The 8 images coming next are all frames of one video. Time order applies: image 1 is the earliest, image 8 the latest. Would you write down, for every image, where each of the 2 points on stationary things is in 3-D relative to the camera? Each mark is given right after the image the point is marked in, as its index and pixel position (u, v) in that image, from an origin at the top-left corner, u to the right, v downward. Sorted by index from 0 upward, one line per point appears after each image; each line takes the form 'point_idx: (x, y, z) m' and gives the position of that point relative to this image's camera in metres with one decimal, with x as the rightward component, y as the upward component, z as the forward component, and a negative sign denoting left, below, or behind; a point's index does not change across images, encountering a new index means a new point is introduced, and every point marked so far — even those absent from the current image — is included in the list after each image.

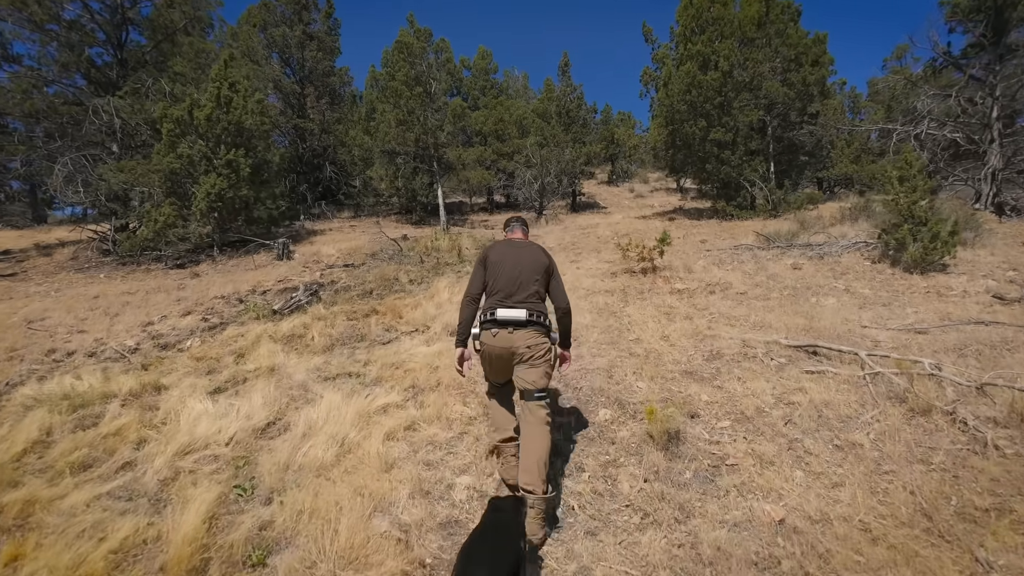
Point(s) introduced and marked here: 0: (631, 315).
0: (+1.6, -0.4, +6.4) m
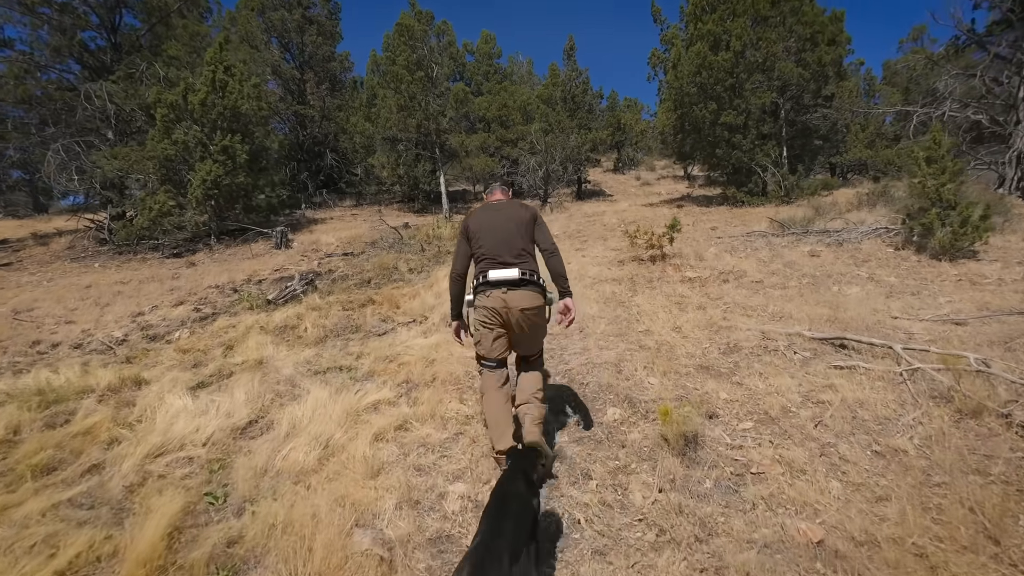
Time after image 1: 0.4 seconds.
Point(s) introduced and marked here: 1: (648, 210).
0: (+1.6, -0.2, +6.1) m
1: (+4.4, +2.5, +15.7) m
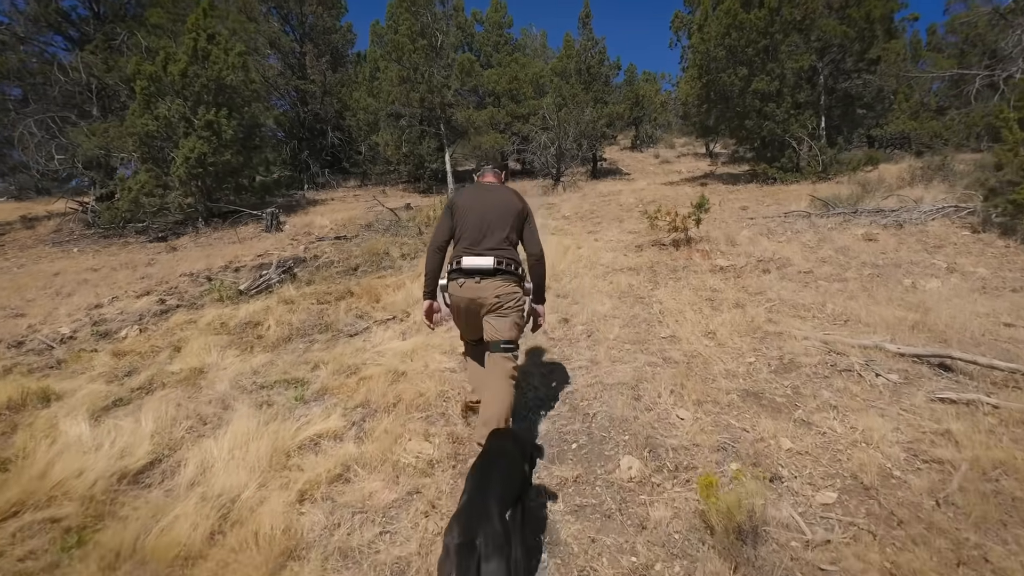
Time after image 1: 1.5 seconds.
0: (+1.6, -0.1, +5.0) m
1: (+4.6, +2.9, +14.4) m
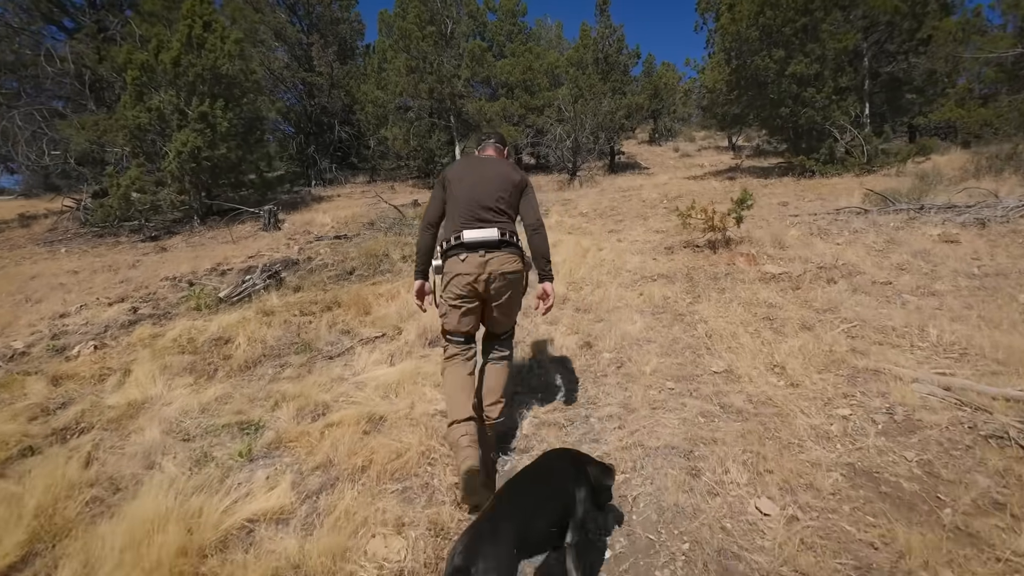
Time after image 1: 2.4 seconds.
0: (+1.6, -0.3, +4.1) m
1: (+5.0, +2.9, +13.3) m
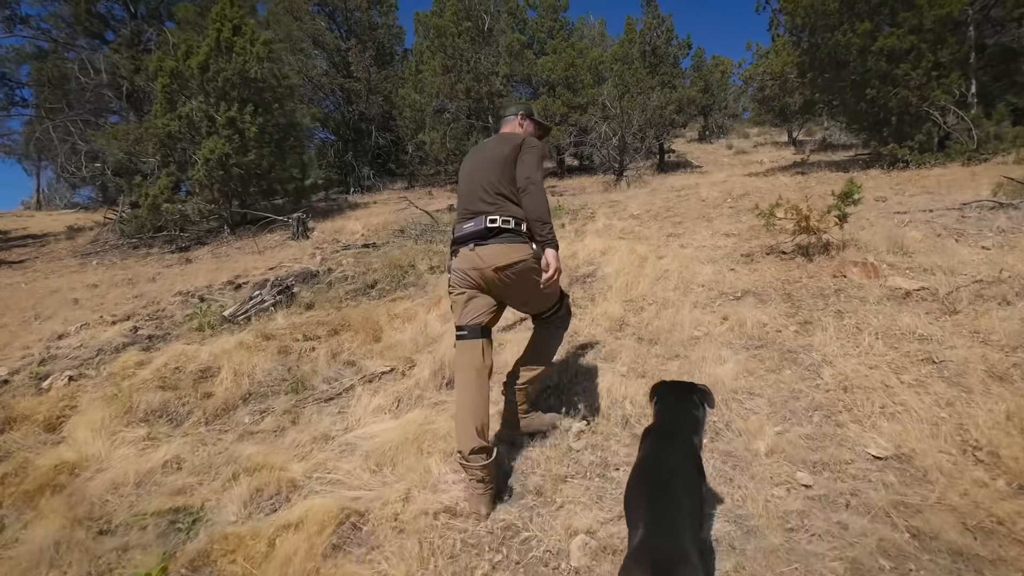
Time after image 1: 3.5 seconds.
0: (+1.9, -0.4, +2.8) m
1: (+6.0, +2.6, +11.8) m
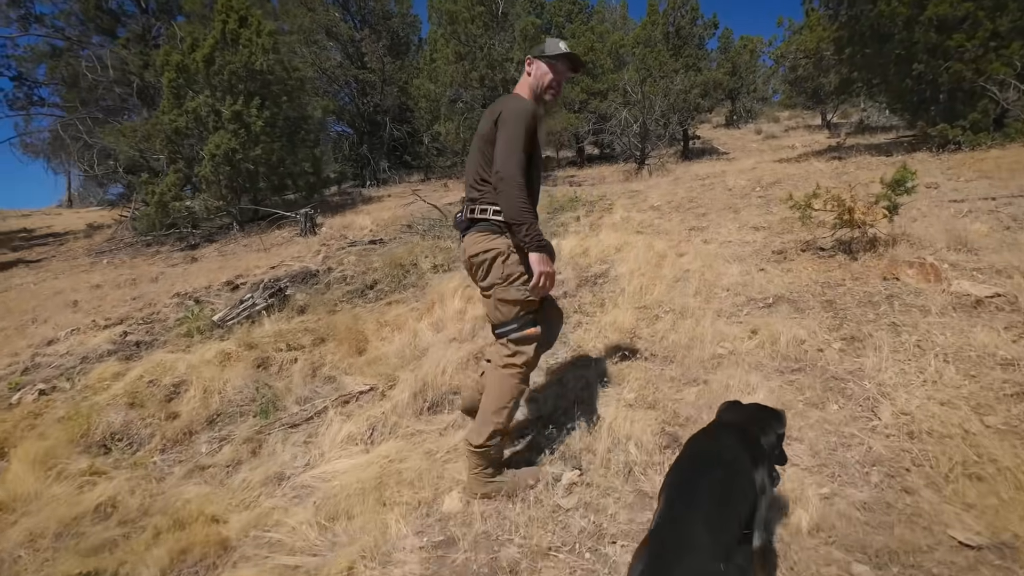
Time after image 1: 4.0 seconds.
0: (+1.8, -0.5, +2.3) m
1: (+6.4, +2.8, +11.0) m
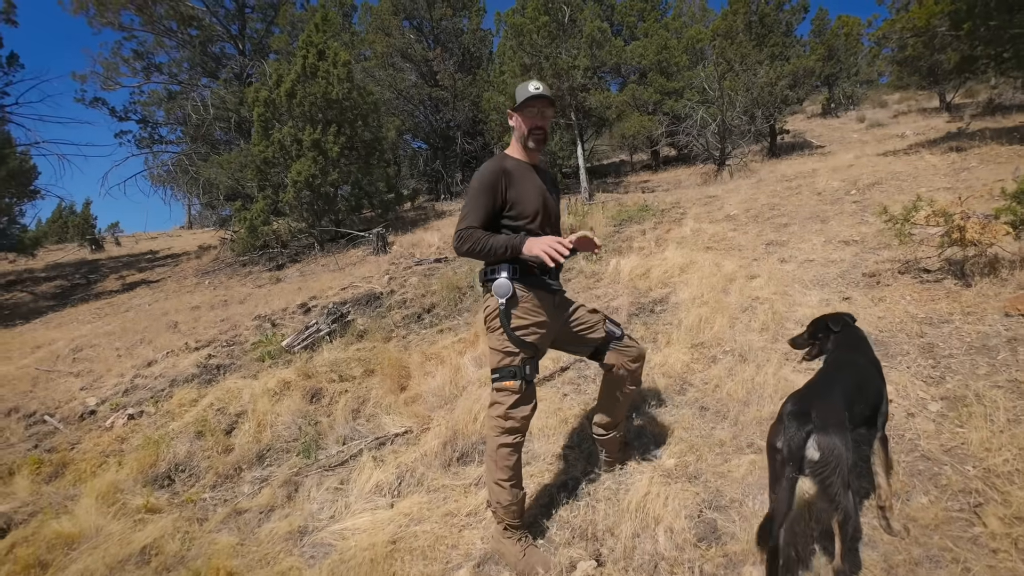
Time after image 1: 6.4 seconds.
0: (+1.8, -0.7, +1.8) m
1: (+7.7, +2.5, +9.7) m
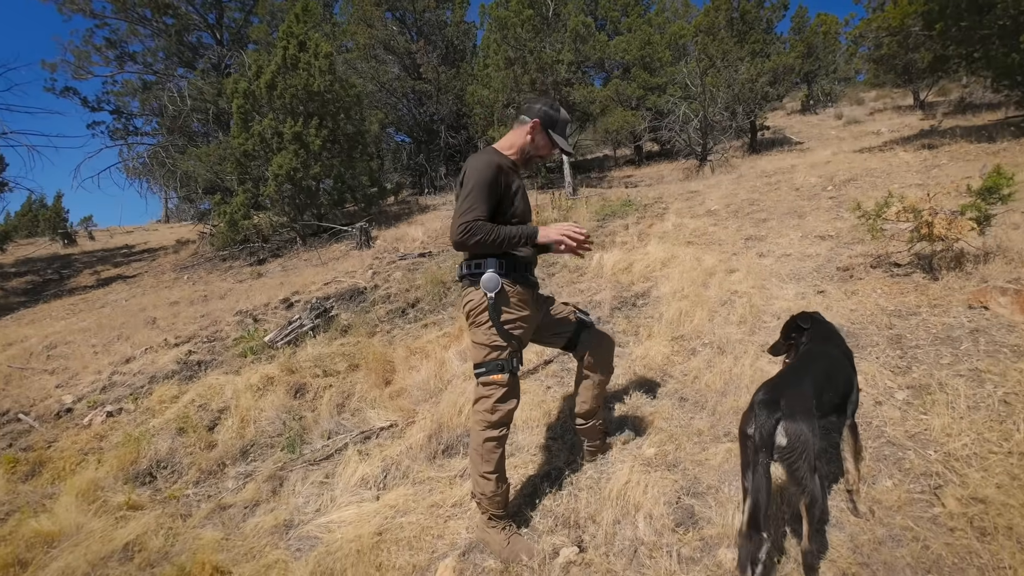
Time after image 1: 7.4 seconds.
0: (+1.8, -0.7, +1.9) m
1: (+7.4, +2.7, +9.9) m
